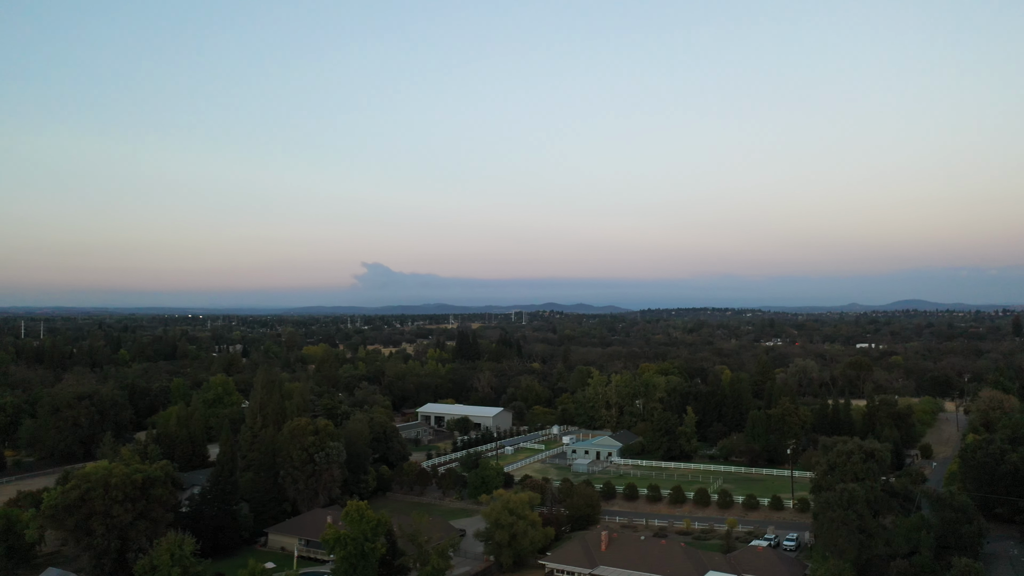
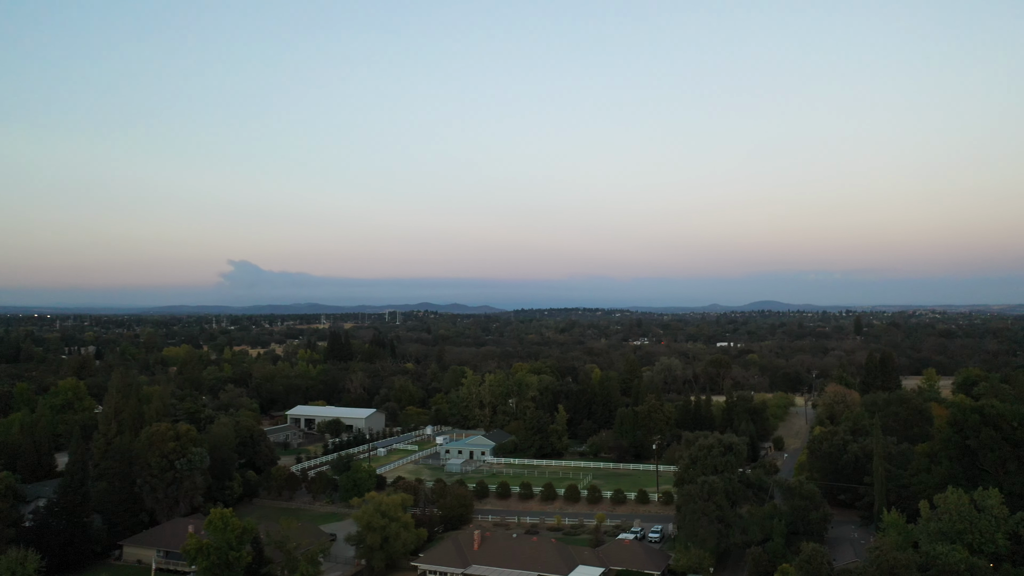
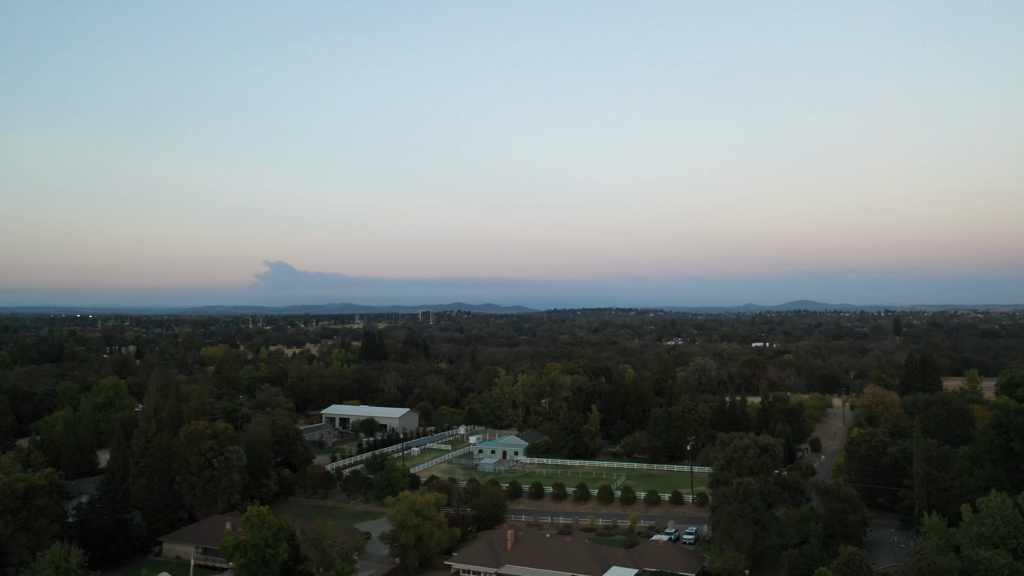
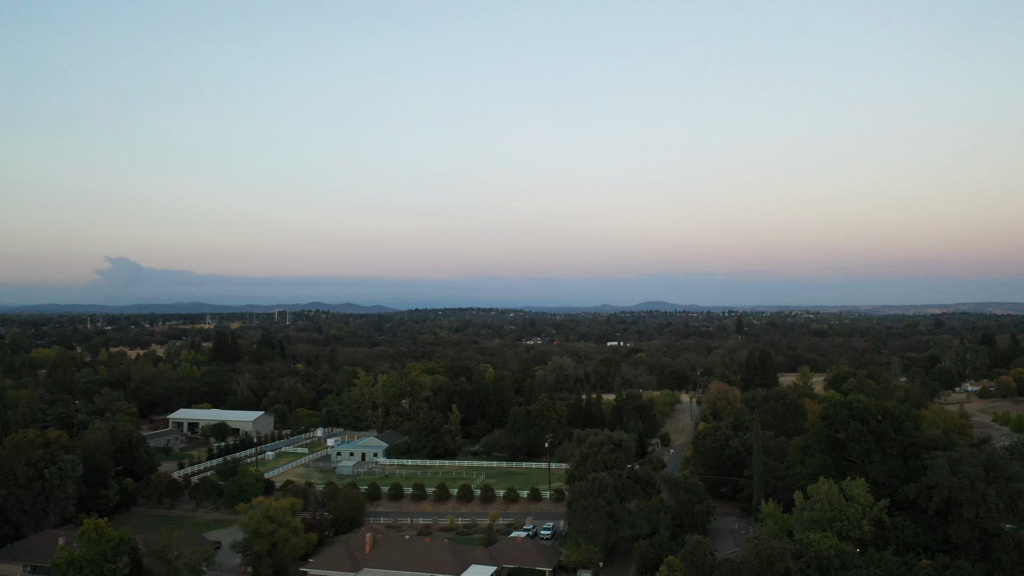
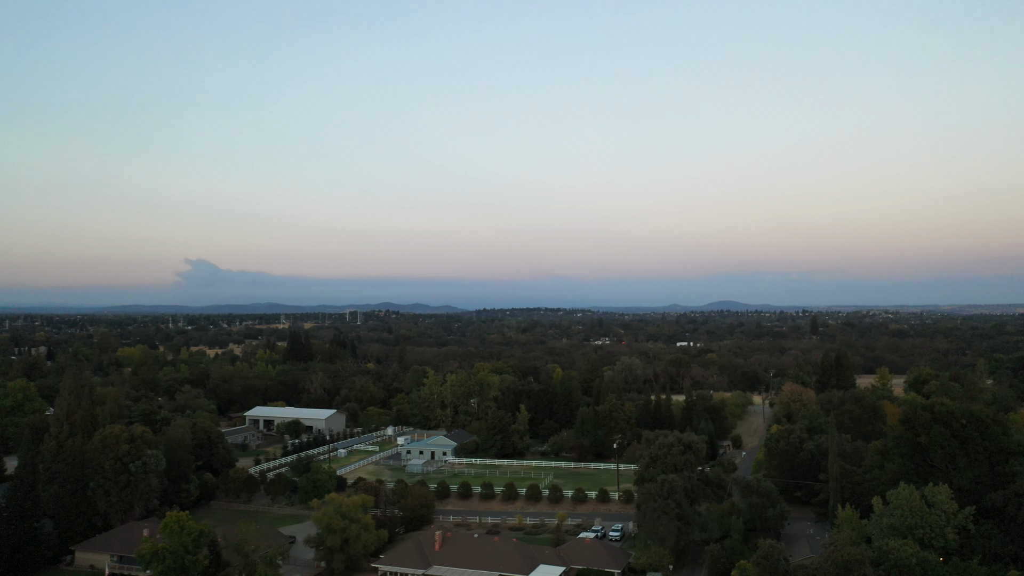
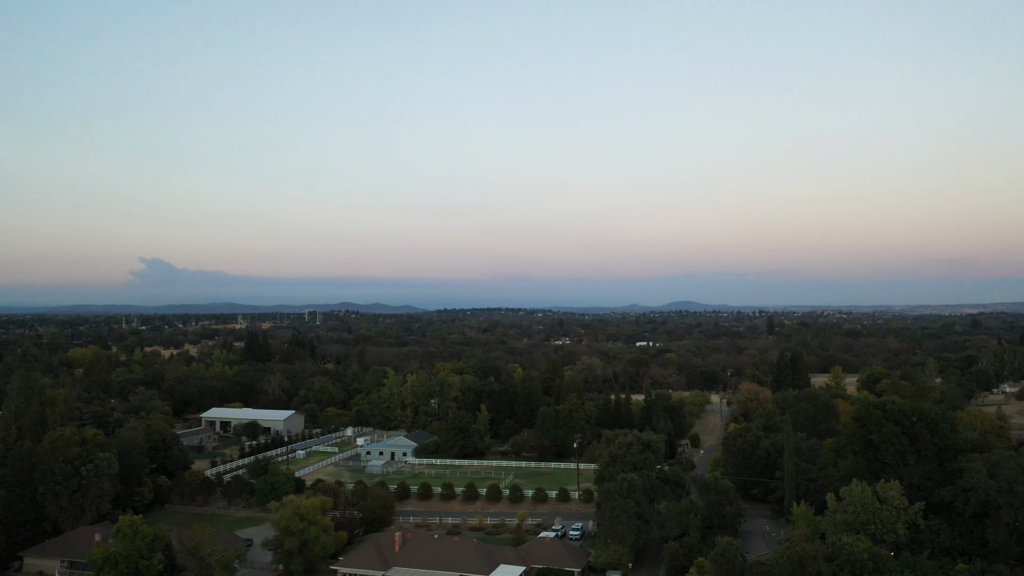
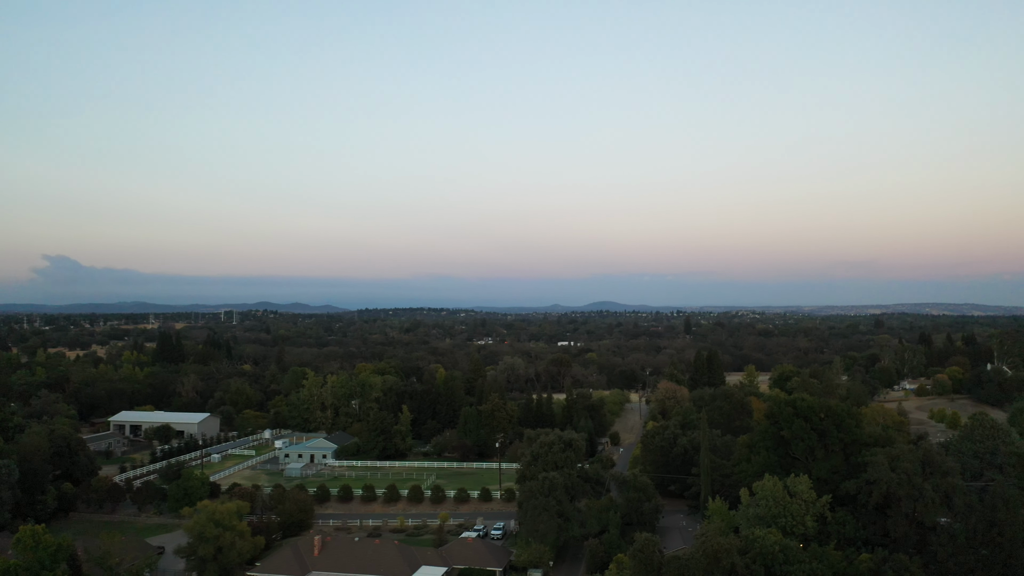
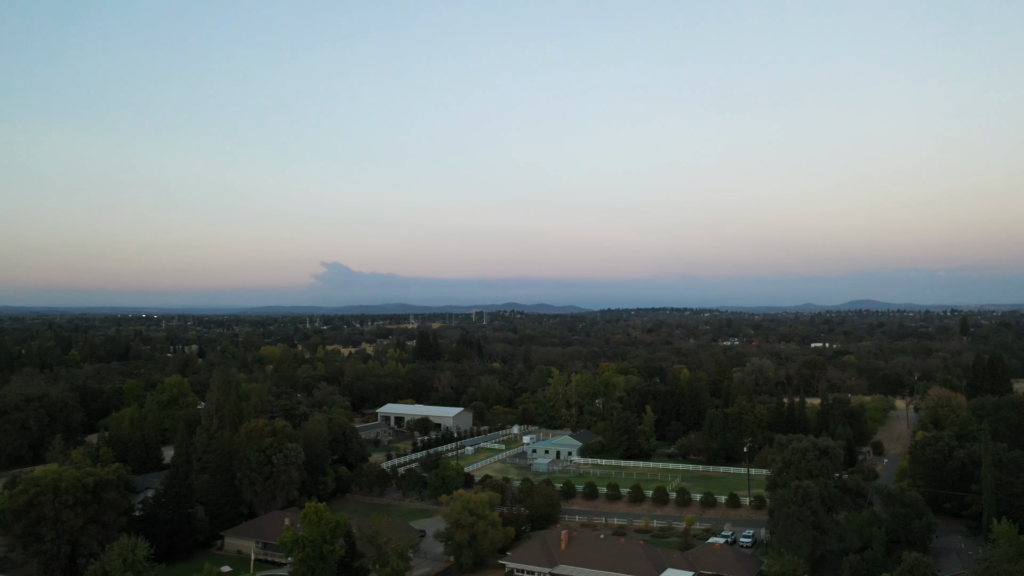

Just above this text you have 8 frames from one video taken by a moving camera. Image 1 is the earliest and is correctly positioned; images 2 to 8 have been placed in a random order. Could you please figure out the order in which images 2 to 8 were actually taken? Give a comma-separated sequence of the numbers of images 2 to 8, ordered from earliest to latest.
8, 3, 2, 5, 6, 4, 7
